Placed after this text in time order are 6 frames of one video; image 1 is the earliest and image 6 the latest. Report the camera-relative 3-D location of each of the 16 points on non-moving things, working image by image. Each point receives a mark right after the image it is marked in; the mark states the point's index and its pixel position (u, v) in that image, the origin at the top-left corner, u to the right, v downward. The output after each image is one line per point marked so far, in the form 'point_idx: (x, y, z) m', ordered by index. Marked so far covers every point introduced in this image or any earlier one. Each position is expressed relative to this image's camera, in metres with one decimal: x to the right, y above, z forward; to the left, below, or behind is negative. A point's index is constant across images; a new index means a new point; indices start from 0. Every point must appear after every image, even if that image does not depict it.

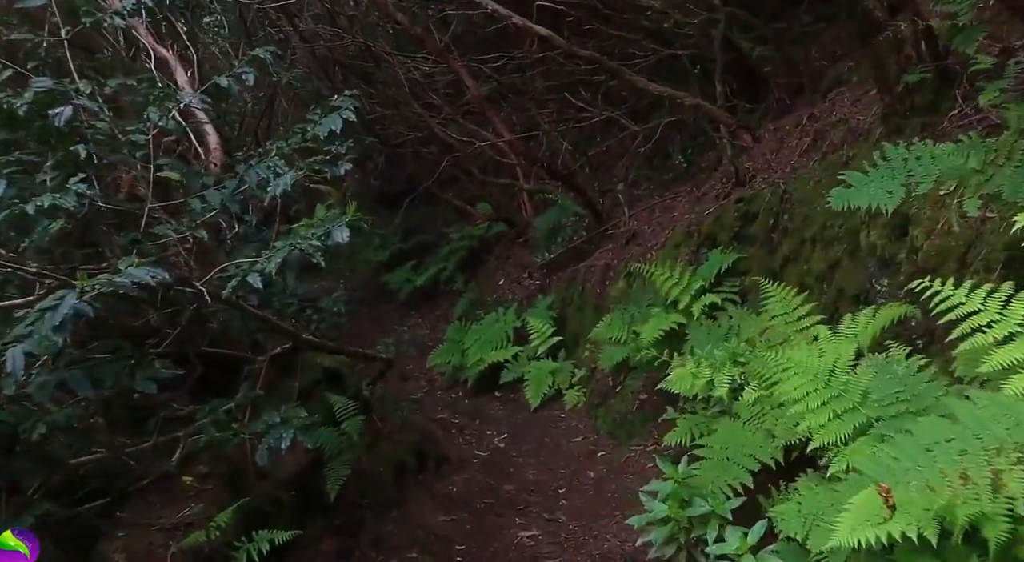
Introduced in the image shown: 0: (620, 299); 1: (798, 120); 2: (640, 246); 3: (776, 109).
0: (+1.0, -0.2, +8.7) m
1: (+2.5, +1.4, +7.8) m
2: (+1.3, +0.3, +9.1) m
3: (+2.5, +1.6, +8.7) m
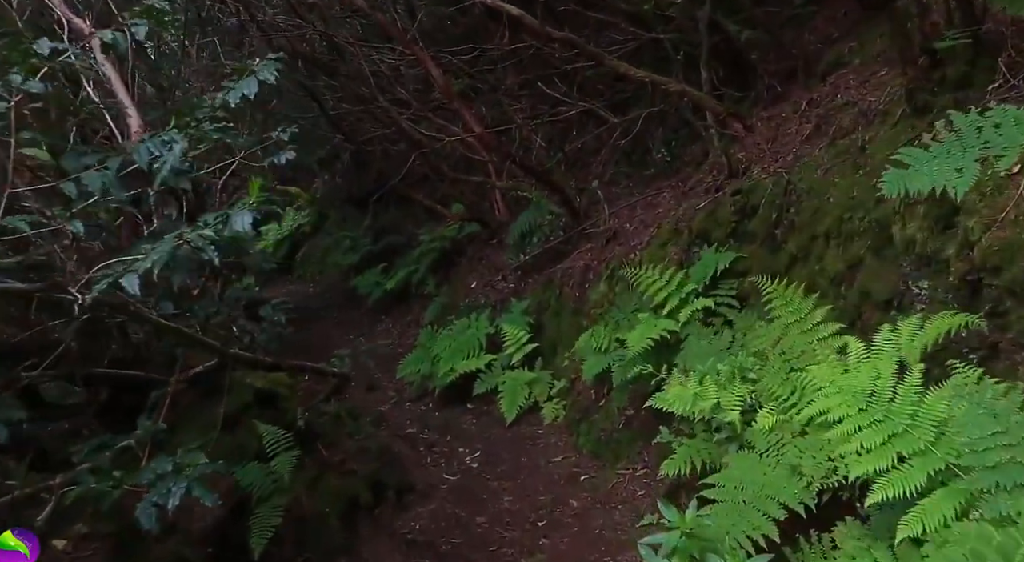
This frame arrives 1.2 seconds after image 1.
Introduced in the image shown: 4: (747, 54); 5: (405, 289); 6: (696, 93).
0: (+0.8, -0.2, +7.9) m
1: (+2.2, +1.4, +7.1) m
2: (+1.0, +0.3, +8.4) m
3: (+2.3, +1.6, +8.1) m
4: (+2.2, +2.1, +8.3) m
5: (-1.6, -0.1, +14.2) m
6: (+1.6, +1.6, +7.7) m
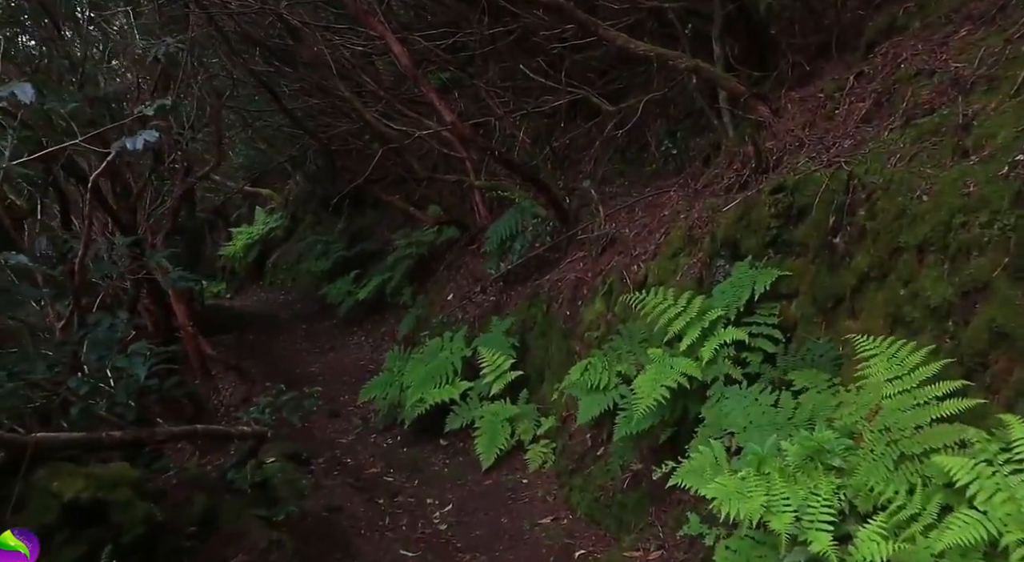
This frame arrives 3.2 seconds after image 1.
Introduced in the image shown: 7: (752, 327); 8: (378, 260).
0: (+0.6, -0.3, +6.6) m
1: (+2.1, +1.3, +5.8) m
2: (+0.8, +0.2, +7.0) m
3: (+2.1, +1.5, +6.7) m
4: (+2.0, +2.0, +7.0) m
5: (-1.9, -0.3, +12.8) m
6: (+1.4, +1.5, +6.3) m
7: (+1.2, -0.2, +4.5) m
8: (-2.1, +0.3, +14.0) m
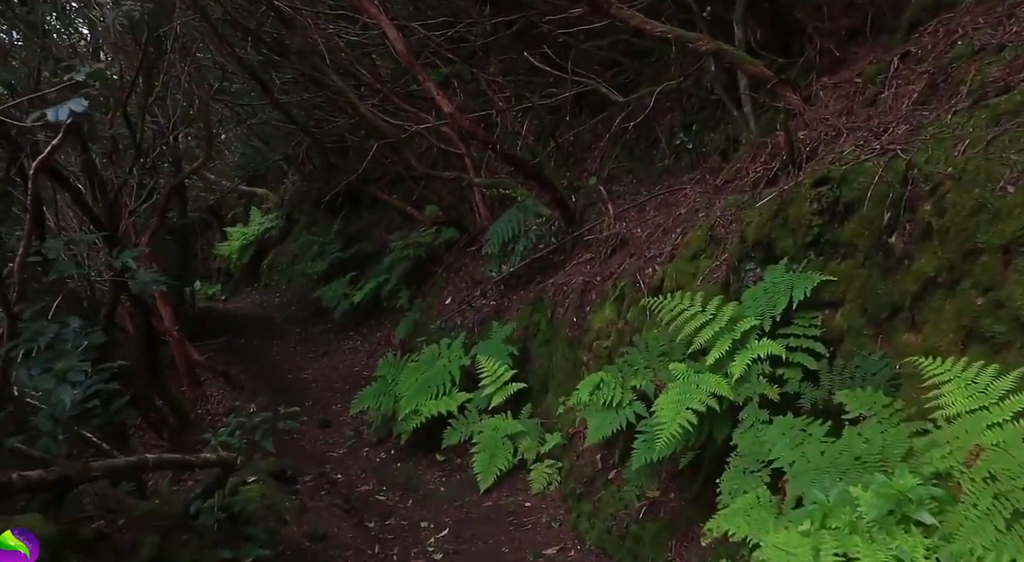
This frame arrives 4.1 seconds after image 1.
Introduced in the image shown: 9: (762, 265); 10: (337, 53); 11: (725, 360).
0: (+0.6, -0.3, +6.0) m
1: (+2.1, +1.2, +5.2) m
2: (+0.9, +0.2, +6.4) m
3: (+2.1, +1.5, +6.1) m
4: (+2.0, +1.9, +6.4) m
5: (-1.9, -0.3, +12.2) m
6: (+1.4, +1.5, +5.7) m
7: (+1.2, -0.3, +4.0) m
8: (-2.1, +0.3, +13.4) m
9: (+1.3, +0.1, +4.6) m
10: (-2.1, +2.7, +10.9) m
11: (+1.0, -0.4, +4.1) m
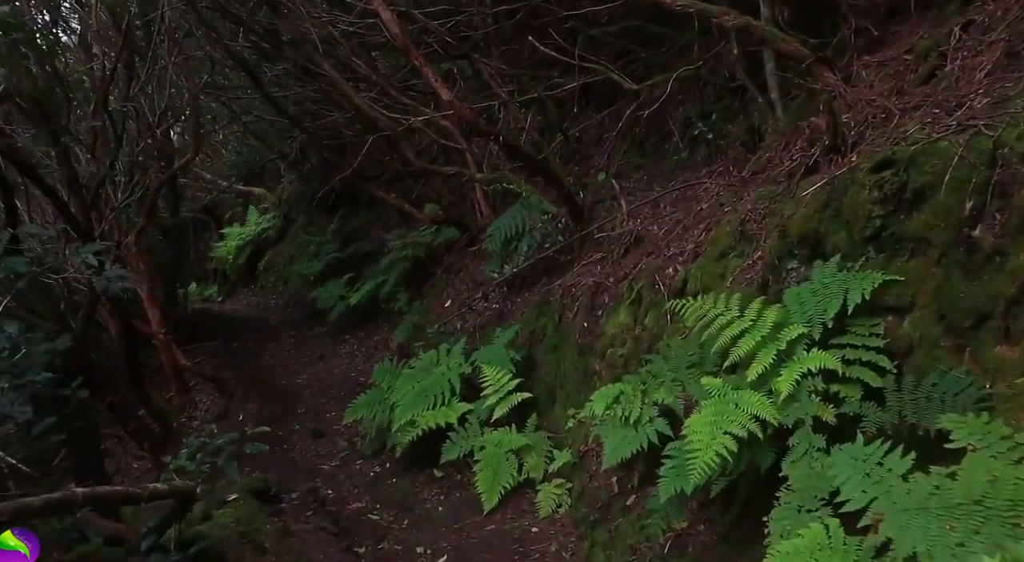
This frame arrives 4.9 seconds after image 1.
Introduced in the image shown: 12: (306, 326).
0: (+0.7, -0.3, +5.4) m
1: (+2.1, +1.2, +4.6) m
2: (+0.9, +0.2, +5.9) m
3: (+2.1, +1.5, +5.6) m
4: (+2.0, +1.9, +5.8) m
5: (-1.8, -0.3, +11.6) m
6: (+1.4, +1.4, +5.2) m
7: (+1.3, -0.3, +3.4) m
8: (-2.0, +0.3, +12.8) m
9: (+1.3, +0.1, +4.0) m
10: (-2.1, +2.7, +10.3) m
11: (+1.0, -0.4, +3.5) m
12: (-2.9, -0.6, +12.7) m
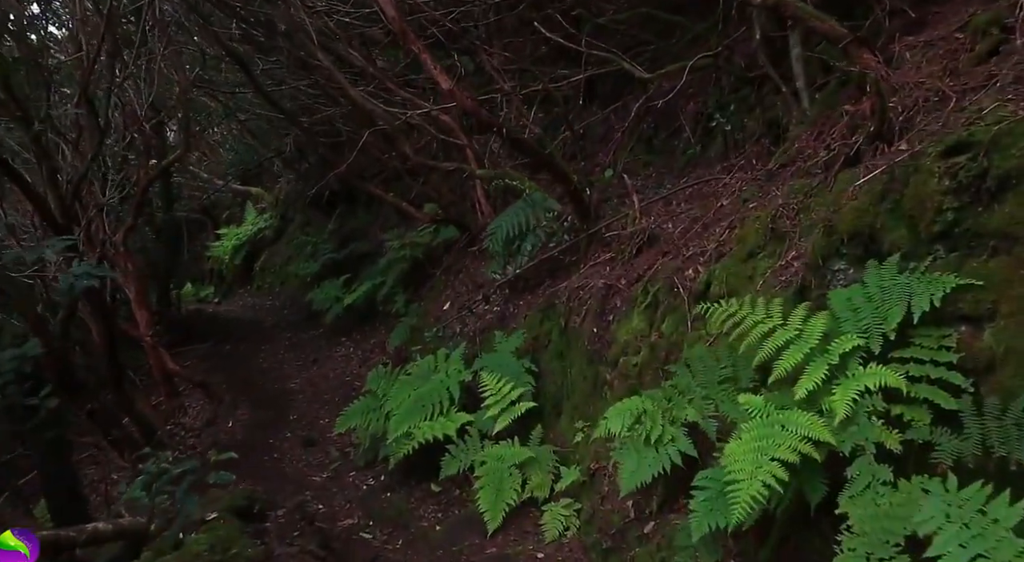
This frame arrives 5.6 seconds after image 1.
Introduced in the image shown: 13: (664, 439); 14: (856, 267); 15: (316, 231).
0: (+0.7, -0.4, +4.9) m
1: (+2.2, +1.2, +4.1) m
2: (+0.9, +0.1, +5.4) m
3: (+2.2, +1.5, +5.1) m
4: (+2.1, +1.9, +5.4) m
5: (-1.8, -0.3, +11.2) m
6: (+1.5, +1.4, +4.7) m
7: (+1.3, -0.3, +2.9) m
8: (-2.0, +0.2, +12.3) m
9: (+1.3, +0.1, +3.5) m
10: (-2.0, +2.7, +9.8) m
11: (+1.0, -0.4, +3.1) m
12: (-2.9, -0.7, +12.3) m
13: (+0.6, -0.7, +3.7) m
14: (+1.3, +0.1, +3.5) m
15: (-3.1, +0.8, +14.1) m
